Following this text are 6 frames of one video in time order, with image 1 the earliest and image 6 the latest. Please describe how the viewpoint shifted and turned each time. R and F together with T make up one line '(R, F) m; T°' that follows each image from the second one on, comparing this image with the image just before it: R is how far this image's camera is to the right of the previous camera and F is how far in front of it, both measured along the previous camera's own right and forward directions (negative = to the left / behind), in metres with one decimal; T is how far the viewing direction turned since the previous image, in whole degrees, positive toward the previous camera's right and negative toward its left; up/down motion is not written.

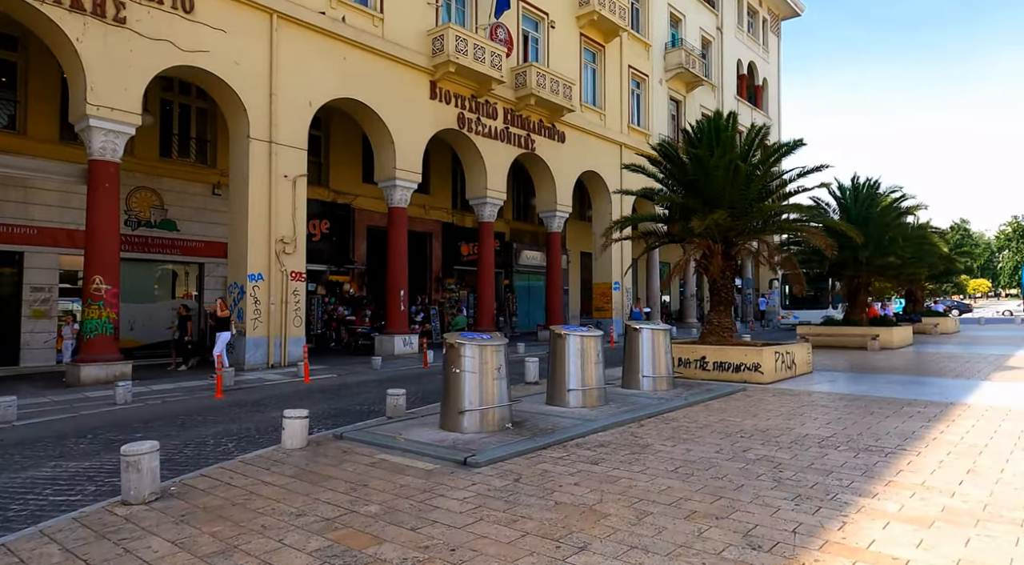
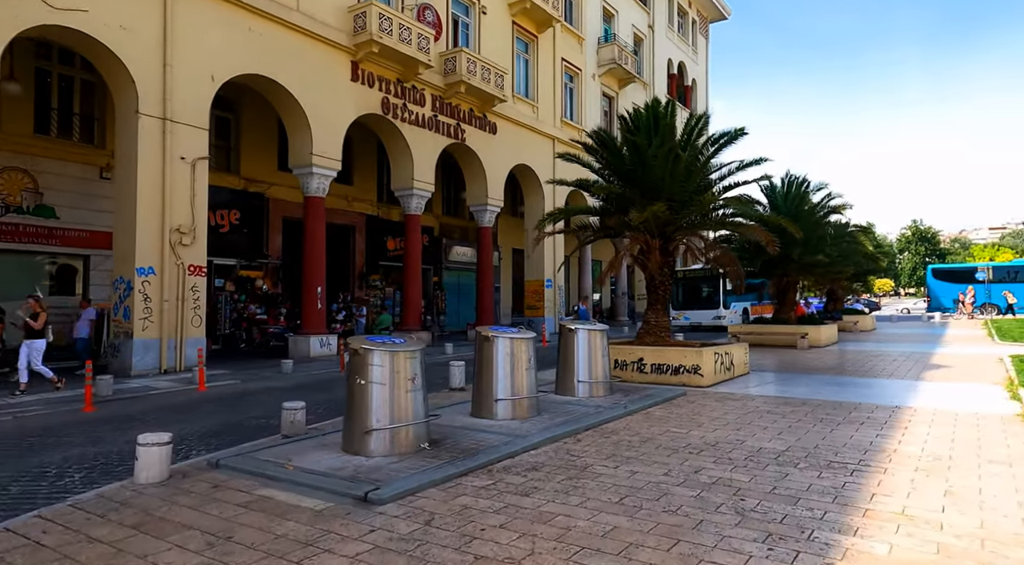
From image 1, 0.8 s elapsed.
(+0.1, +1.1) m; +6°
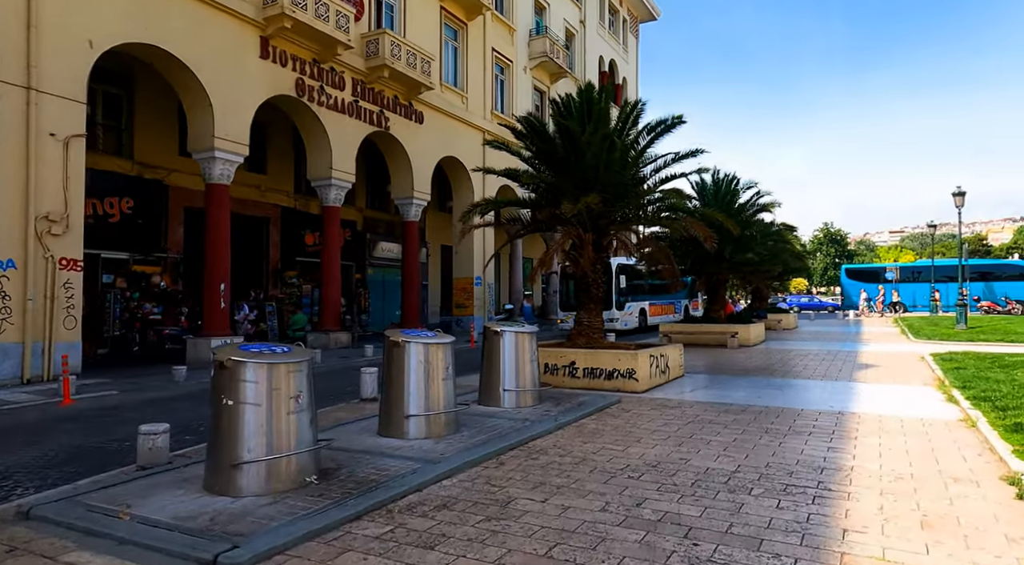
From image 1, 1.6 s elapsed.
(+0.2, +1.1) m; +6°
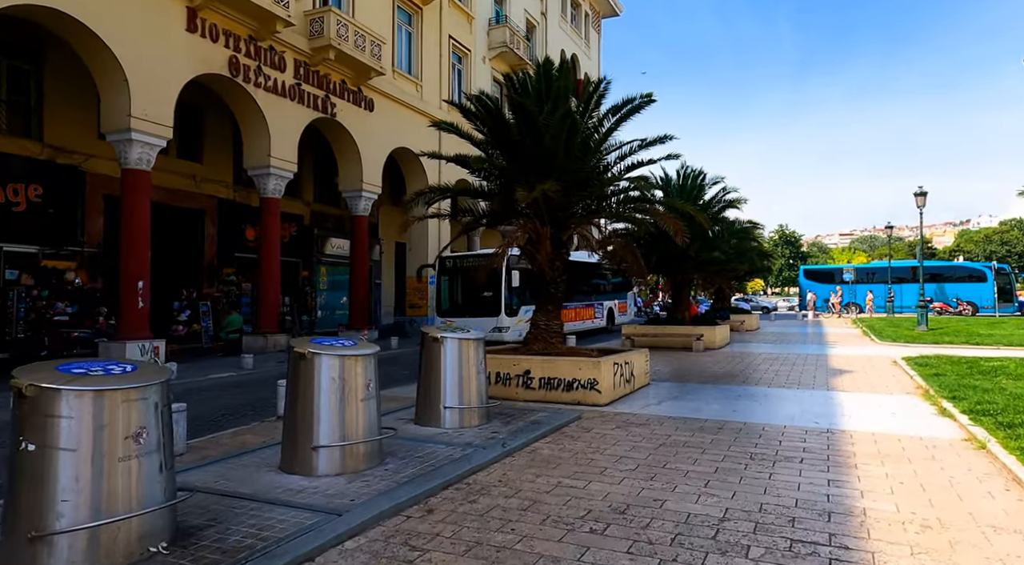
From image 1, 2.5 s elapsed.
(+0.2, +1.3) m; +3°
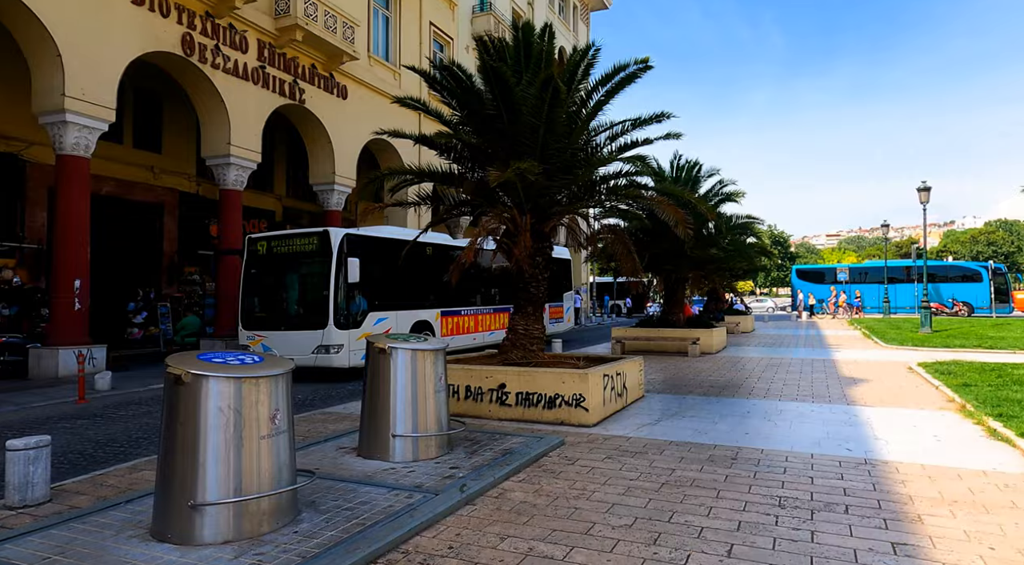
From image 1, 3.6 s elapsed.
(+0.2, +1.5) m; +1°
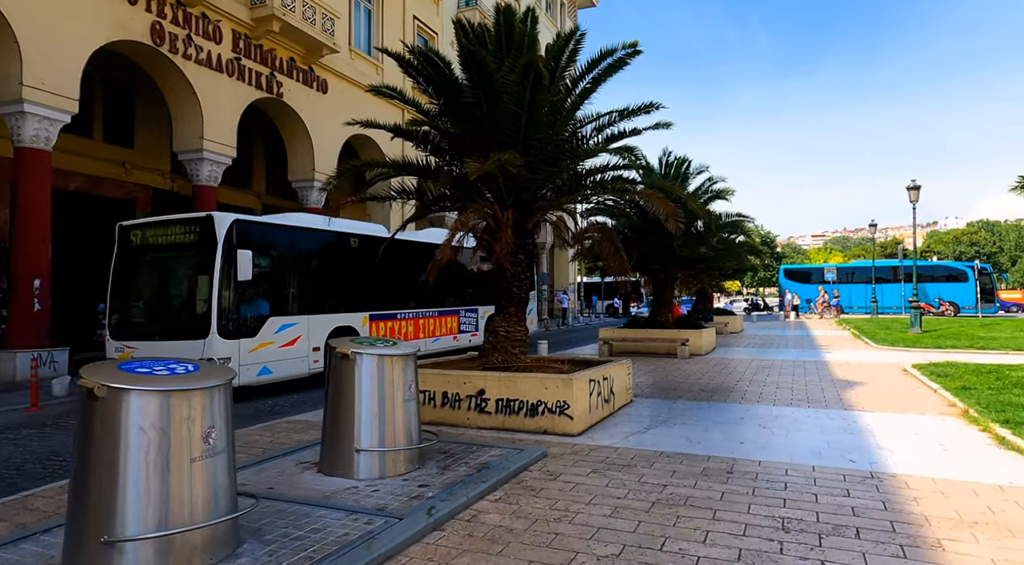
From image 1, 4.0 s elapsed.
(+0.1, +0.5) m; +1°
